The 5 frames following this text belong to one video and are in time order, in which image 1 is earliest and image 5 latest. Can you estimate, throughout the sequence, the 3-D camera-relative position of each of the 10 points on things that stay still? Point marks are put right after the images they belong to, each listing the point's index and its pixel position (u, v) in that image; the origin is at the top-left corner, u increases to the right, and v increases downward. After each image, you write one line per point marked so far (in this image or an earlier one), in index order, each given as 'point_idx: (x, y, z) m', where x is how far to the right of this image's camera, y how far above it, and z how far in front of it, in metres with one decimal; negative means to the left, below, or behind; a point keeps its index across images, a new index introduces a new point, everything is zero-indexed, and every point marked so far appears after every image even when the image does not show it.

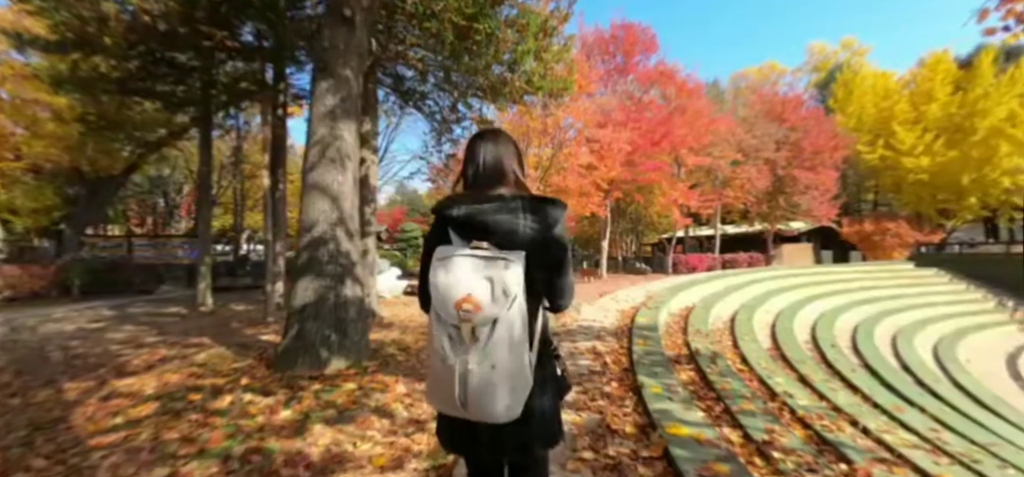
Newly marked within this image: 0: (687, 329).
0: (+2.5, -1.3, +6.5) m
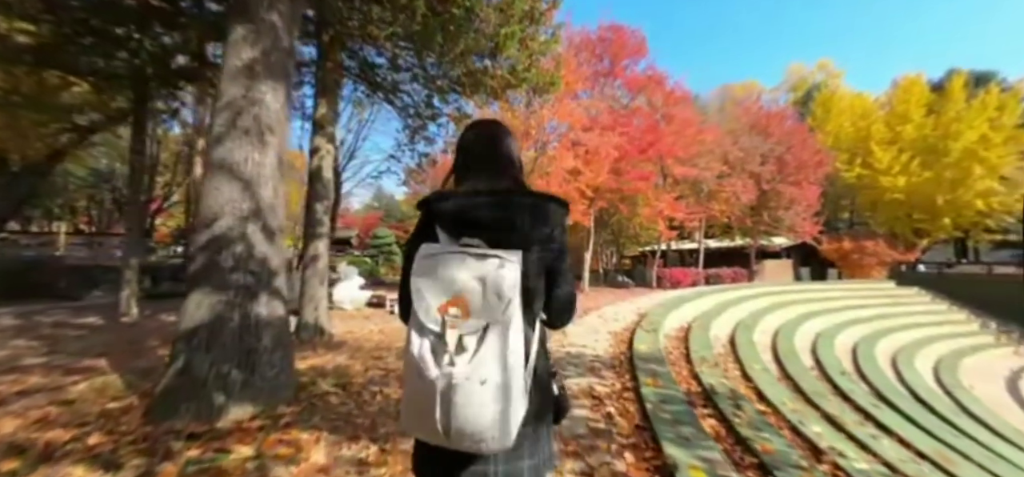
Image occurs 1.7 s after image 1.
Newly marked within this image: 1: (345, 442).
0: (+2.1, -1.4, +5.6) m
1: (-0.9, -1.1, +2.6) m
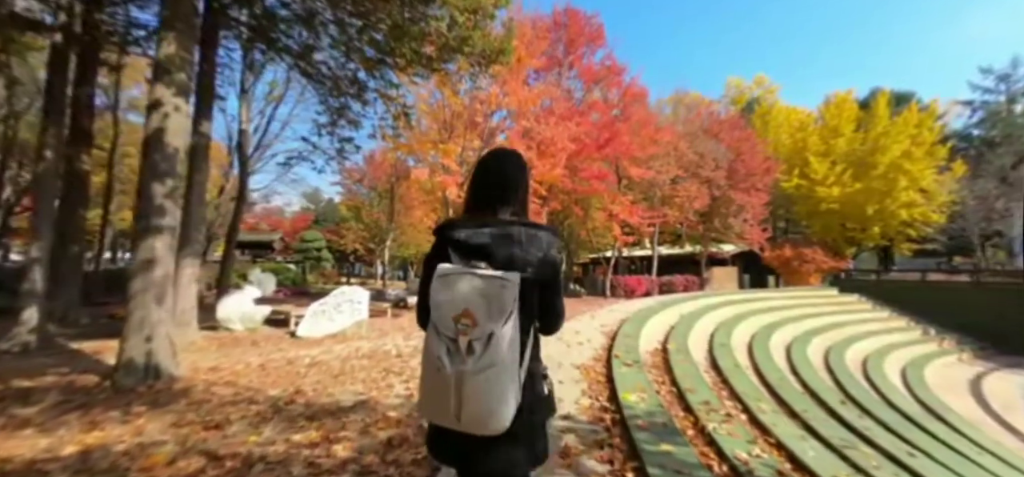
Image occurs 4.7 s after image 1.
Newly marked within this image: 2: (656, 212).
0: (+1.5, -1.4, +4.1) m
1: (-1.2, -1.1, +0.8) m
2: (+5.9, +1.1, +19.1) m
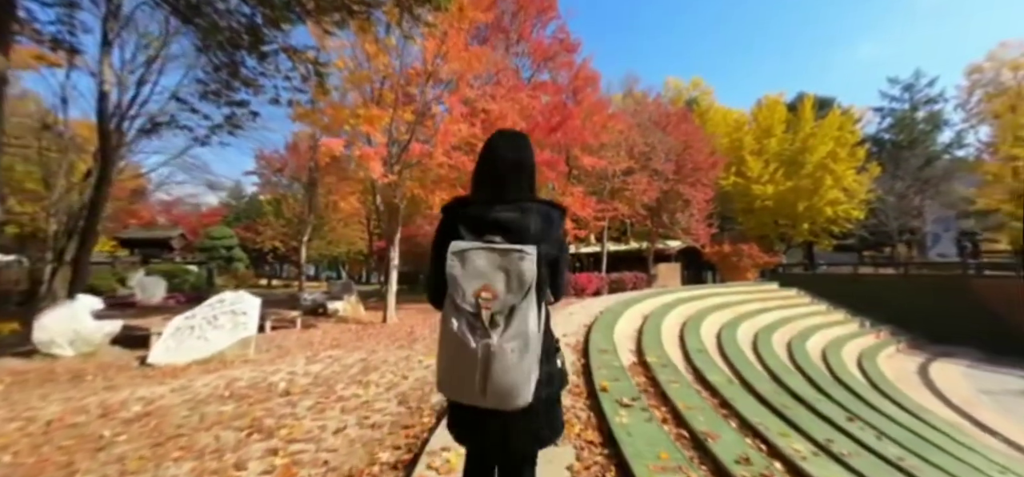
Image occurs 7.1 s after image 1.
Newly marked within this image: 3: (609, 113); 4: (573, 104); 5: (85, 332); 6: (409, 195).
0: (+1.2, -1.3, +2.7) m
1: (-1.1, -0.9, -0.9) m
2: (+3.7, +1.3, +18.1) m
3: (+3.5, +4.5, +17.0) m
4: (+1.7, +3.8, +13.2) m
5: (-5.0, -1.1, +5.6) m
6: (-2.0, +0.9, +9.2) m
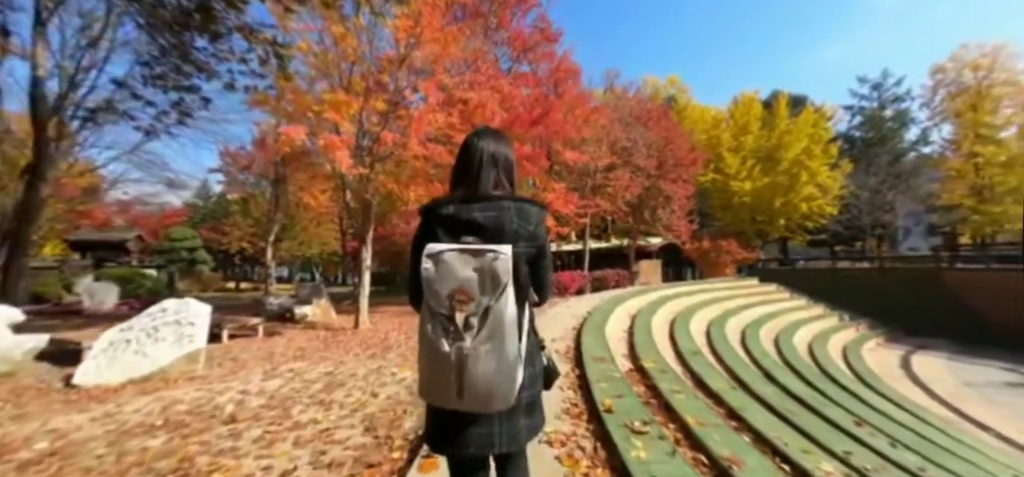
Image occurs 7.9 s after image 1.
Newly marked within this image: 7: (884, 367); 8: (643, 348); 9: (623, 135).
0: (+1.2, -1.2, +2.3) m
1: (-1.0, -0.9, -1.4) m
2: (+2.9, +1.4, +17.8) m
3: (+2.8, +4.6, +16.6) m
4: (+1.2, +3.9, +12.7) m
5: (-5.2, -1.1, +4.8) m
6: (-2.4, +0.9, +8.5) m
7: (+9.9, -3.4, +12.3) m
8: (+1.7, -1.4, +5.8) m
9: (+4.6, +4.3, +20.0) m
